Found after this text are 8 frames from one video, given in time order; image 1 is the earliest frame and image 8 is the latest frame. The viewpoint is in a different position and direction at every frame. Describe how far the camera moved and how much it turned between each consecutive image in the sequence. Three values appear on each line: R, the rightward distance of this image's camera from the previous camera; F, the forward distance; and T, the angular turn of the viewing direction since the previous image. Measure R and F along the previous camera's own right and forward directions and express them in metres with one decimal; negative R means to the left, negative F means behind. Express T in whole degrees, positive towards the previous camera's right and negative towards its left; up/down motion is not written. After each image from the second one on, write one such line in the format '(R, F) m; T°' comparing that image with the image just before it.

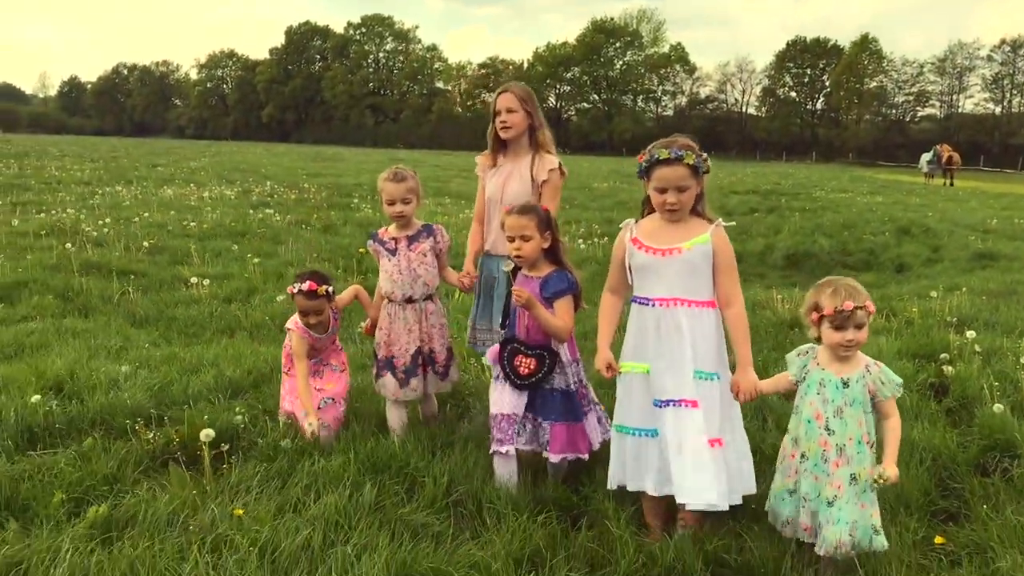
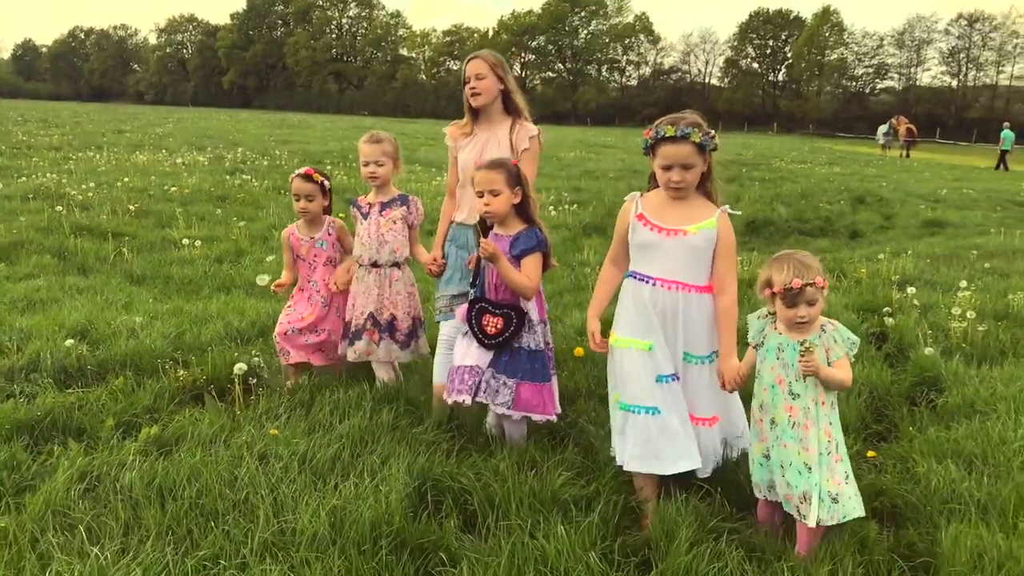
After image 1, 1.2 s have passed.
(-0.1, -0.5) m; +2°
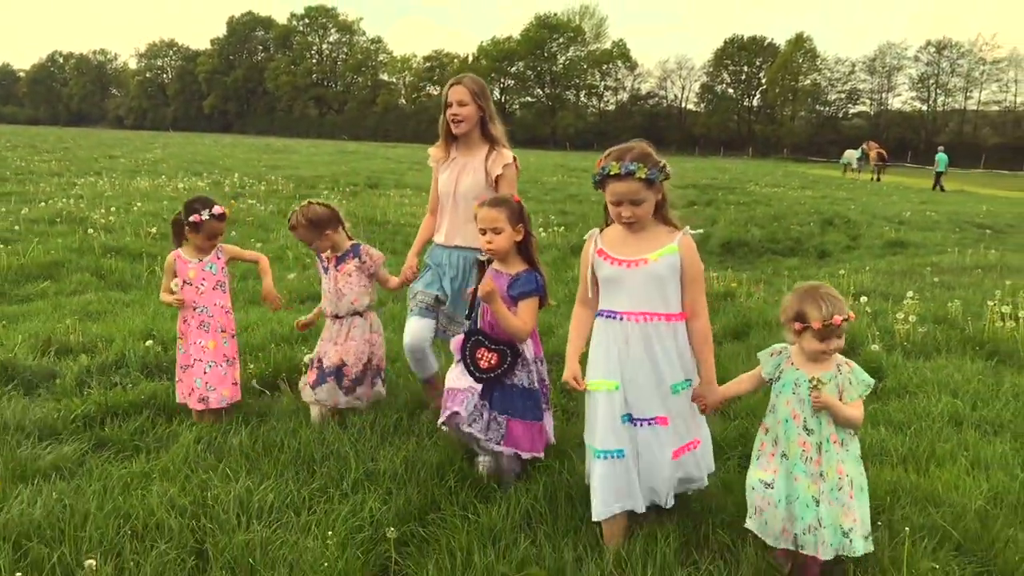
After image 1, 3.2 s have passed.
(-0.2, -0.8) m; +1°
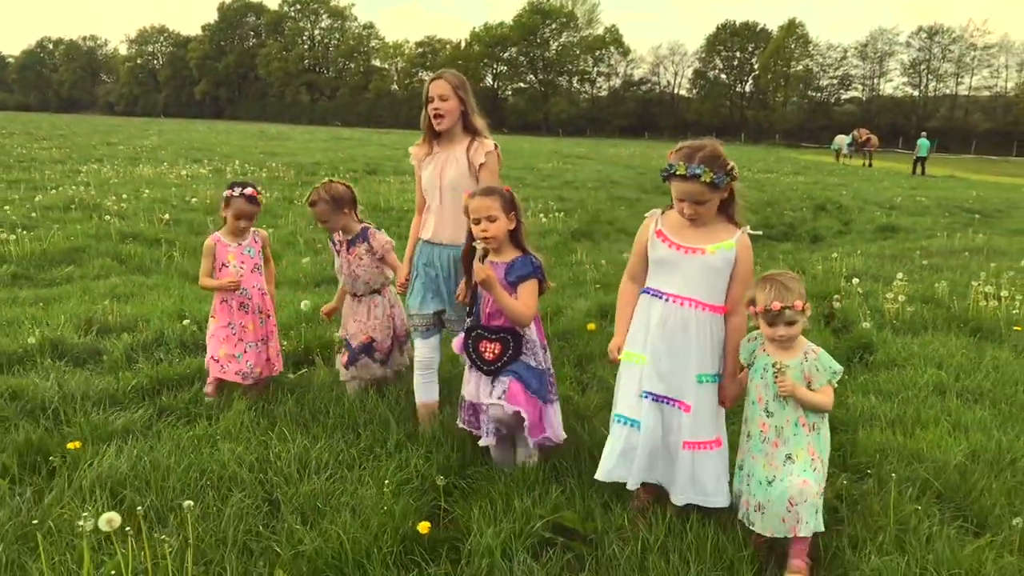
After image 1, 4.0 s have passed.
(-0.1, -0.3) m; 0°
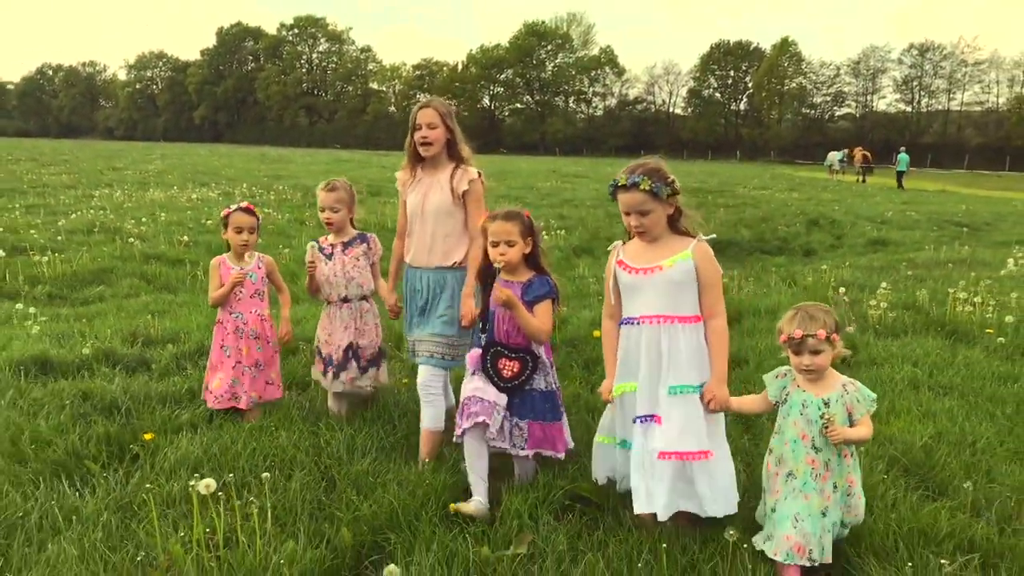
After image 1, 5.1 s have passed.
(-0.1, -0.5) m; 0°
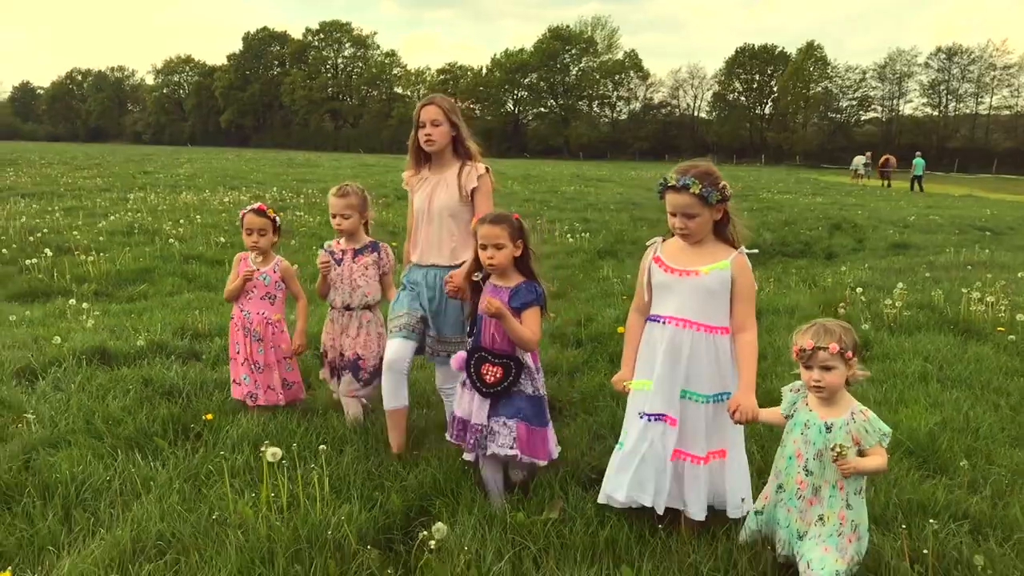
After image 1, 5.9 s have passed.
(0.0, -0.3) m; -1°
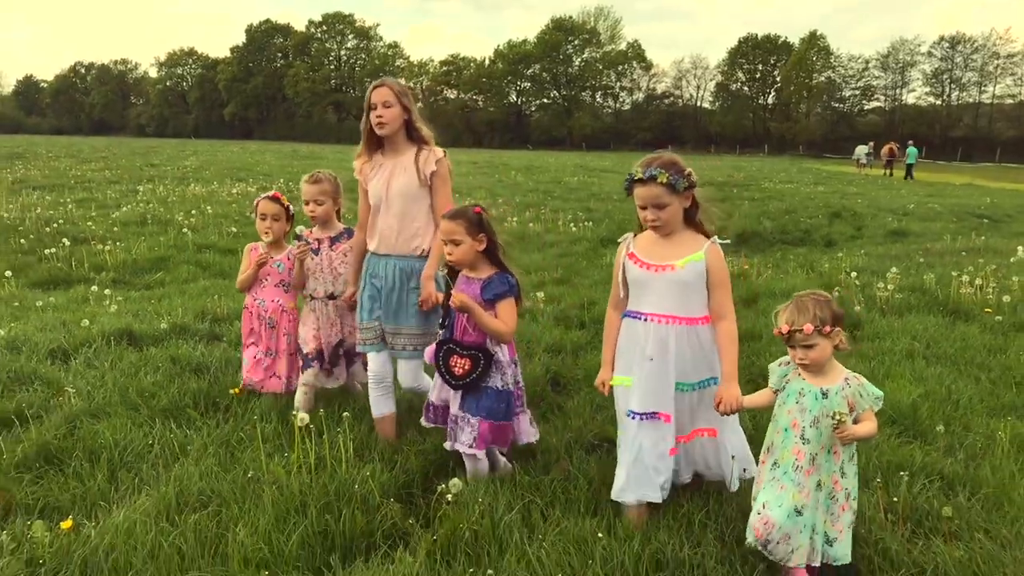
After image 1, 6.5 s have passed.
(0.0, -0.3) m; 0°
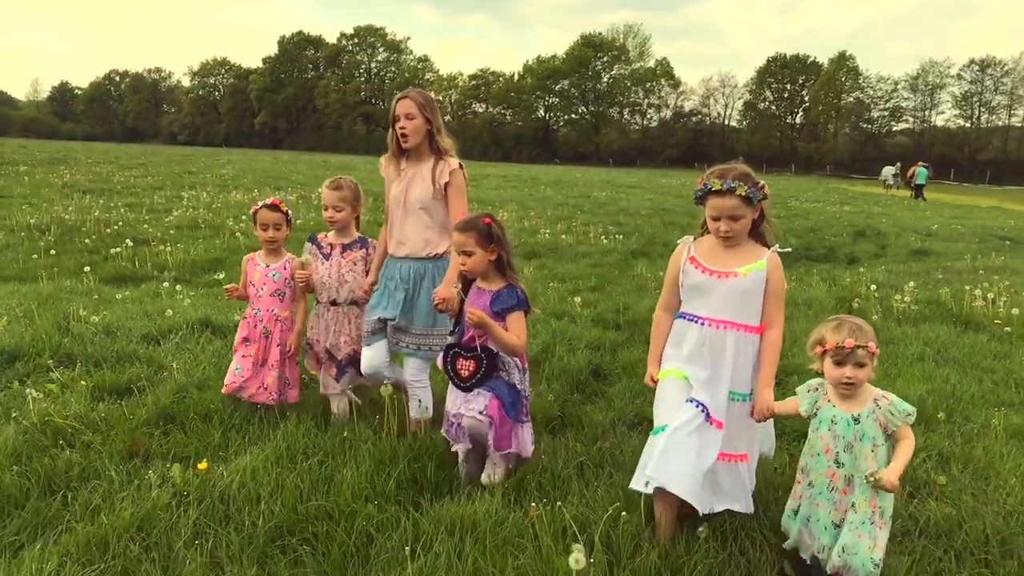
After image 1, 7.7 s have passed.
(-0.1, -0.6) m; -1°
